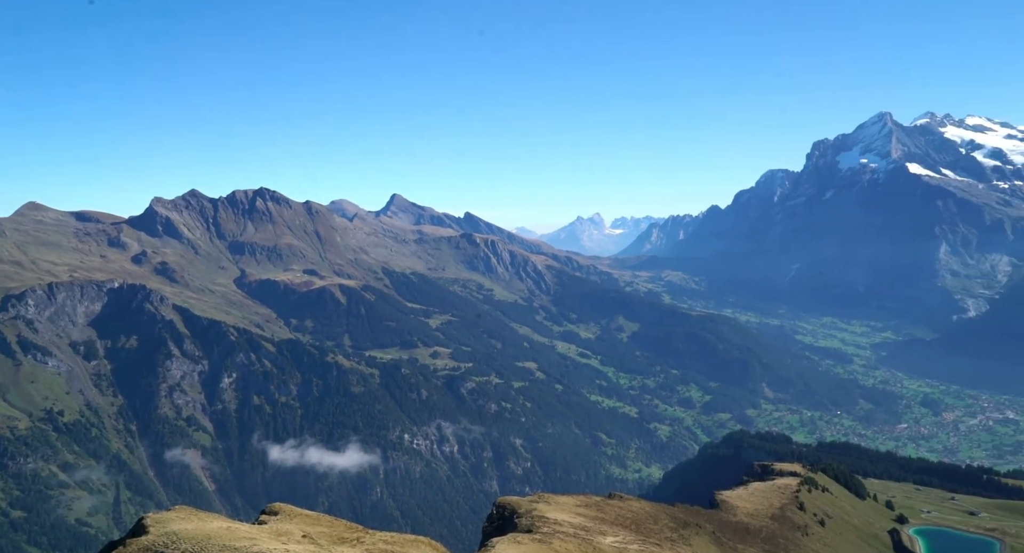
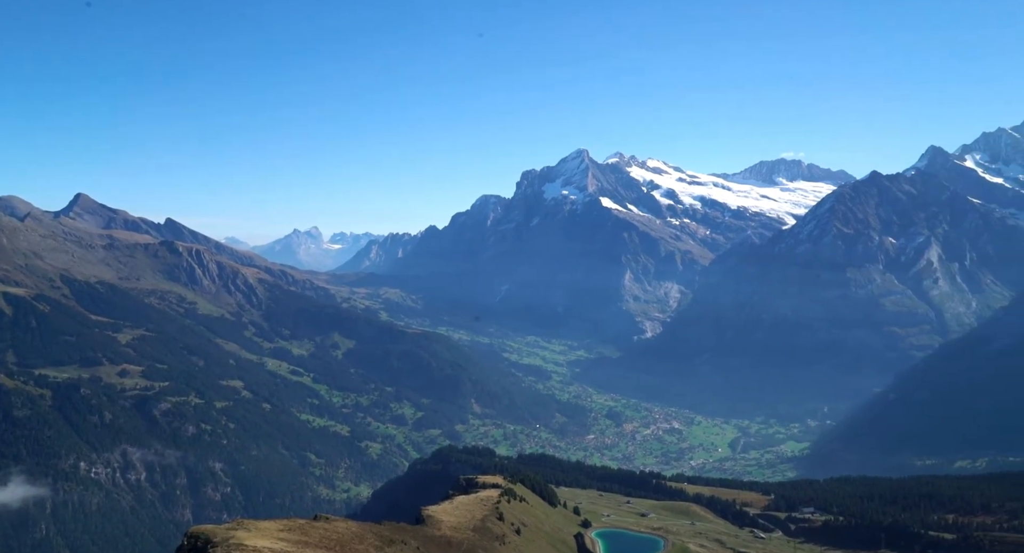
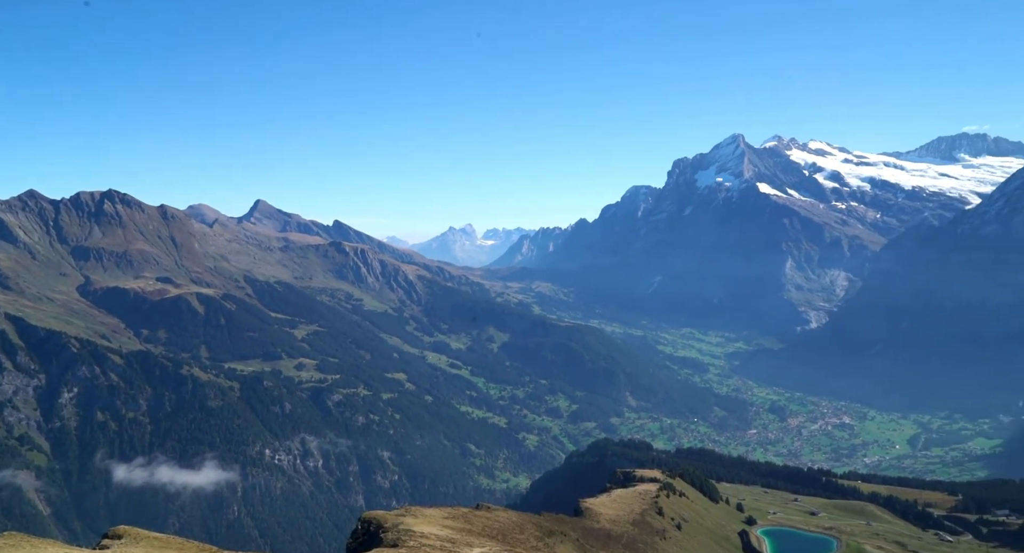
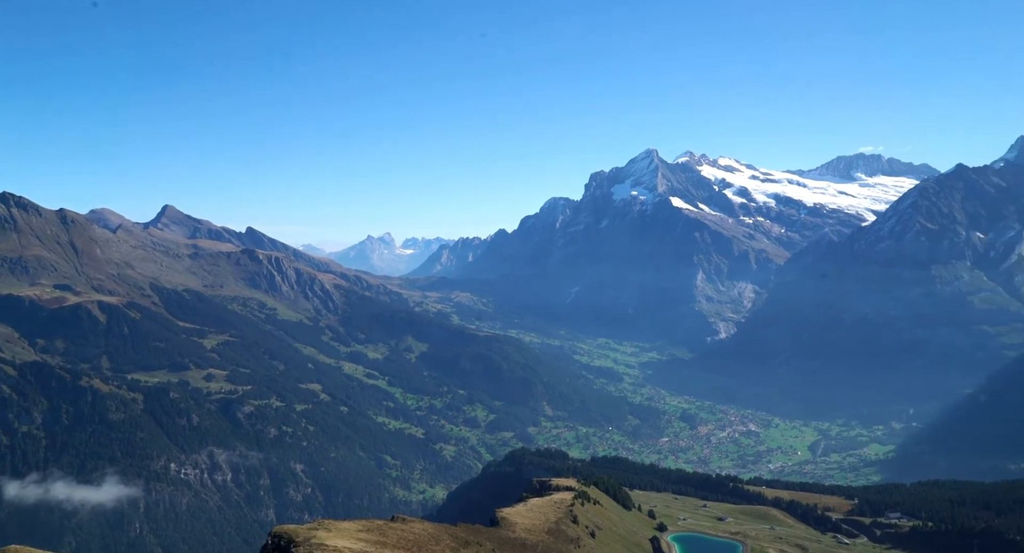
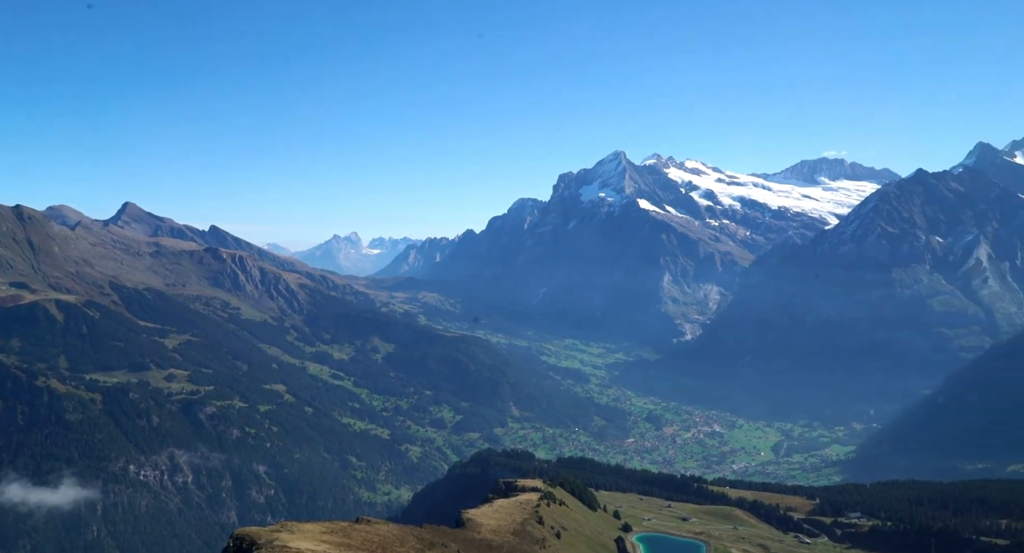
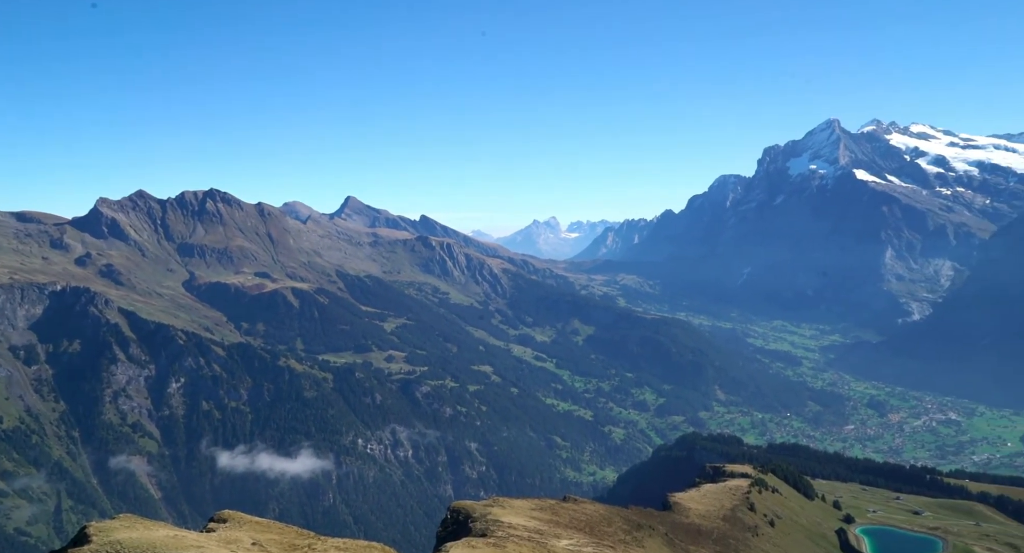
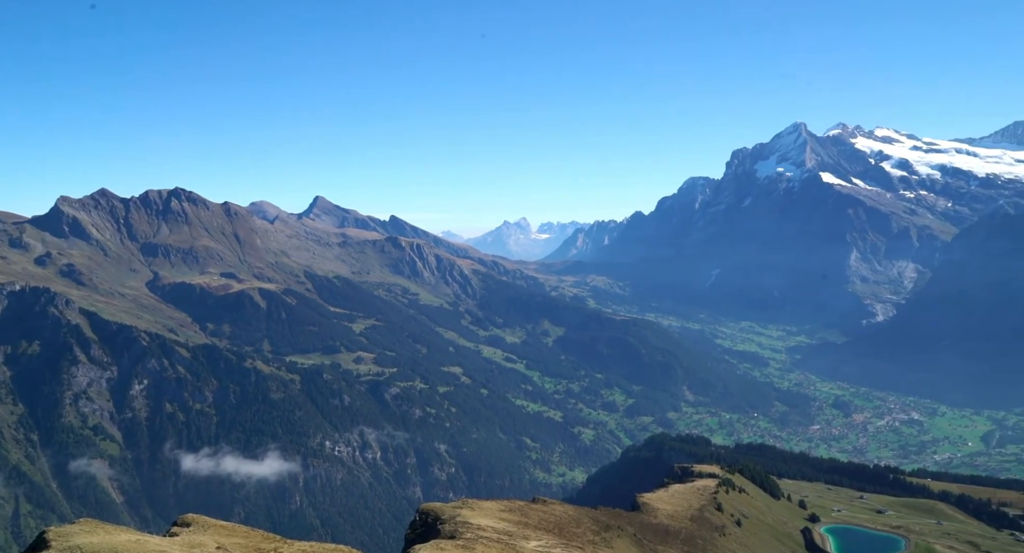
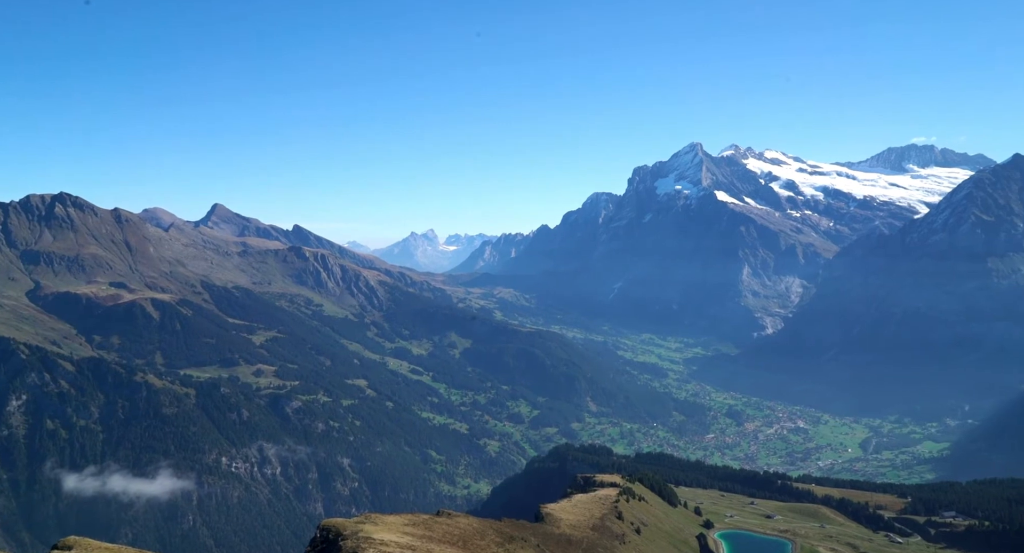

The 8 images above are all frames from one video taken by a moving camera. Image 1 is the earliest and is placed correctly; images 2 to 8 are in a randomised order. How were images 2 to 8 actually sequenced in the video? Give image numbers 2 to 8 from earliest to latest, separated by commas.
6, 7, 3, 8, 4, 5, 2
